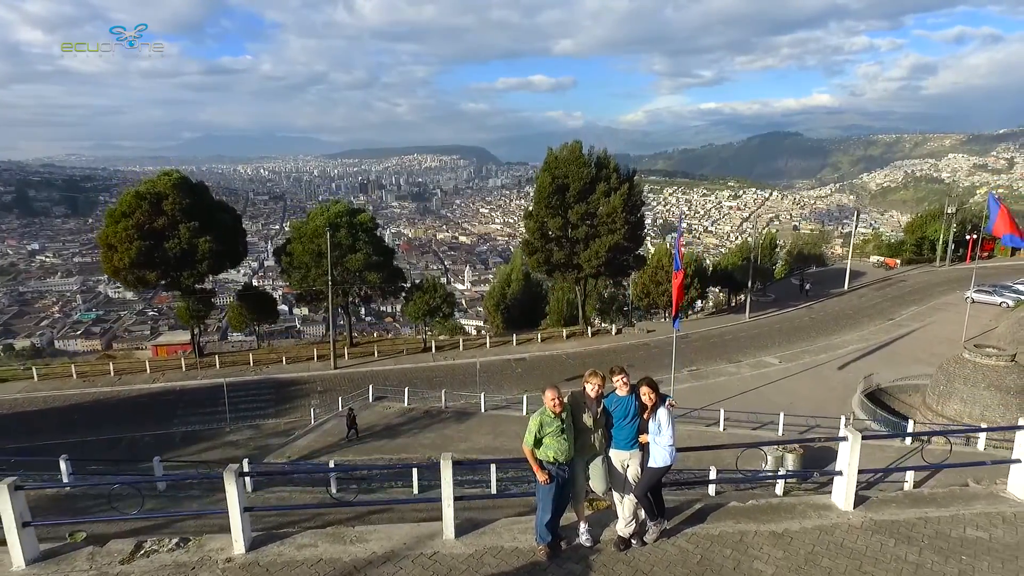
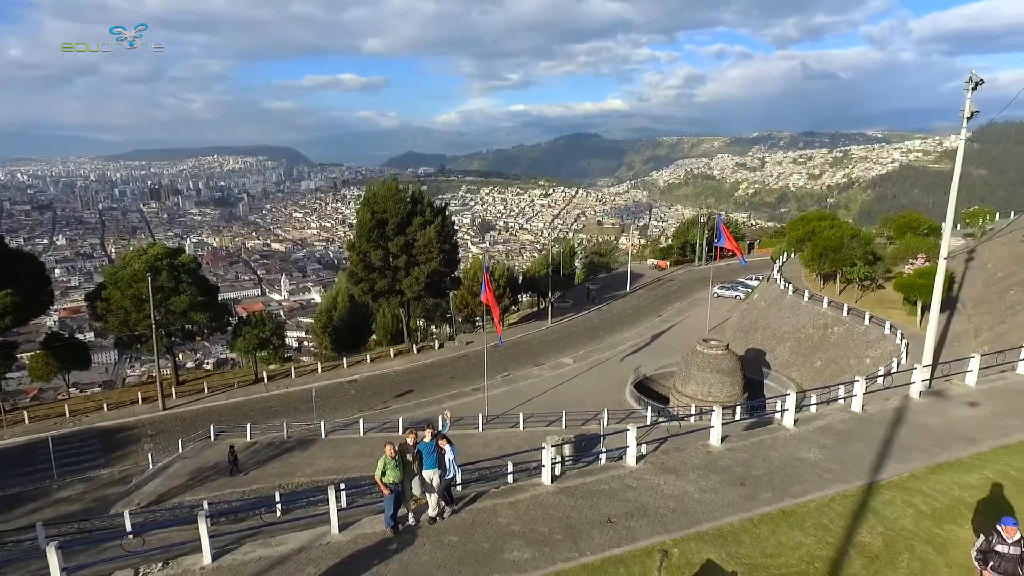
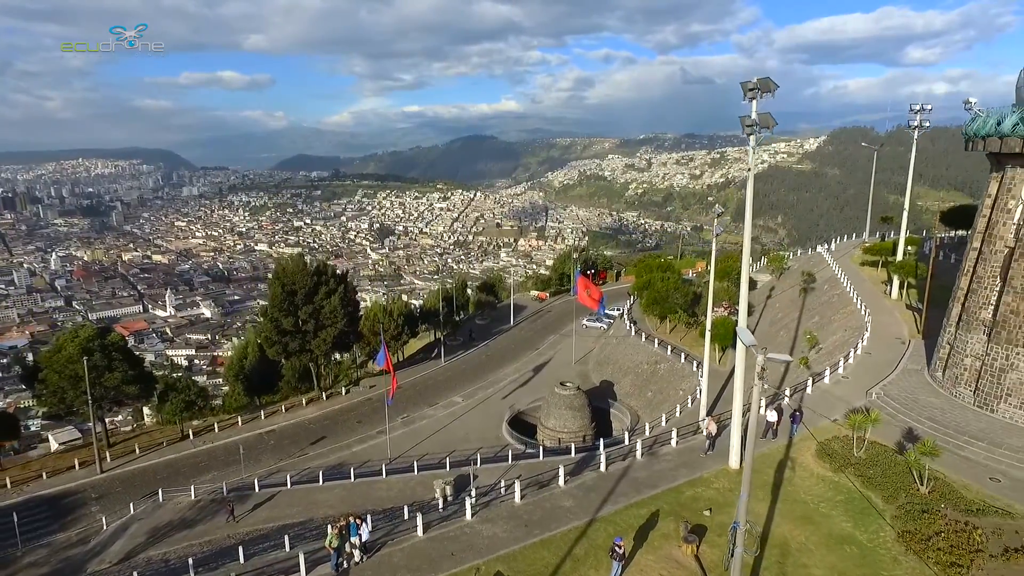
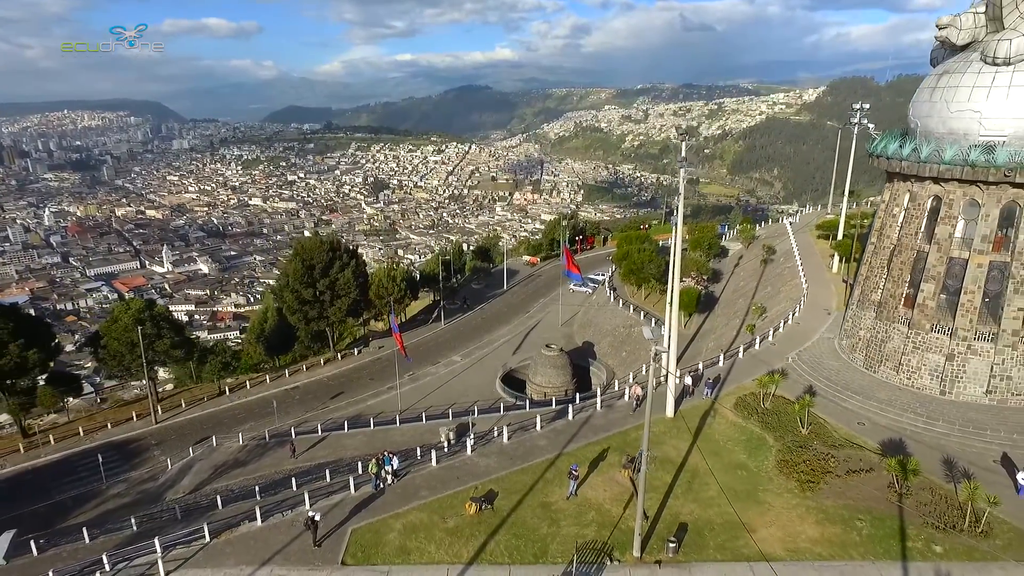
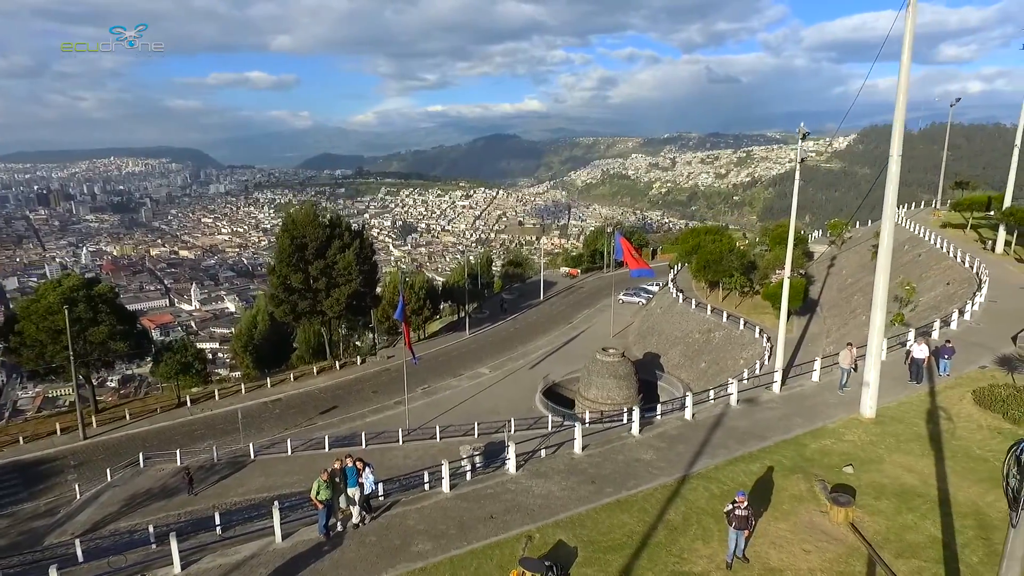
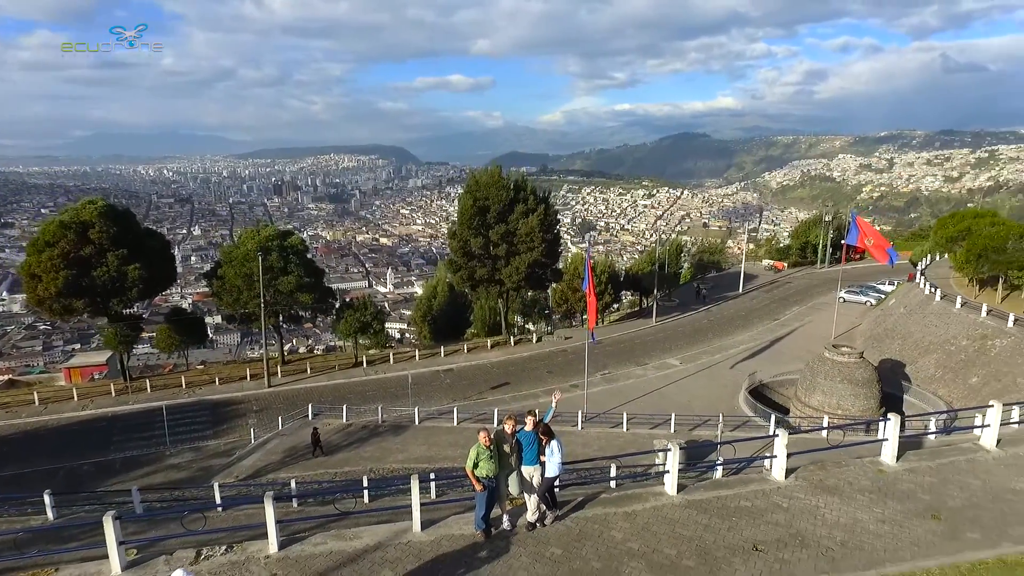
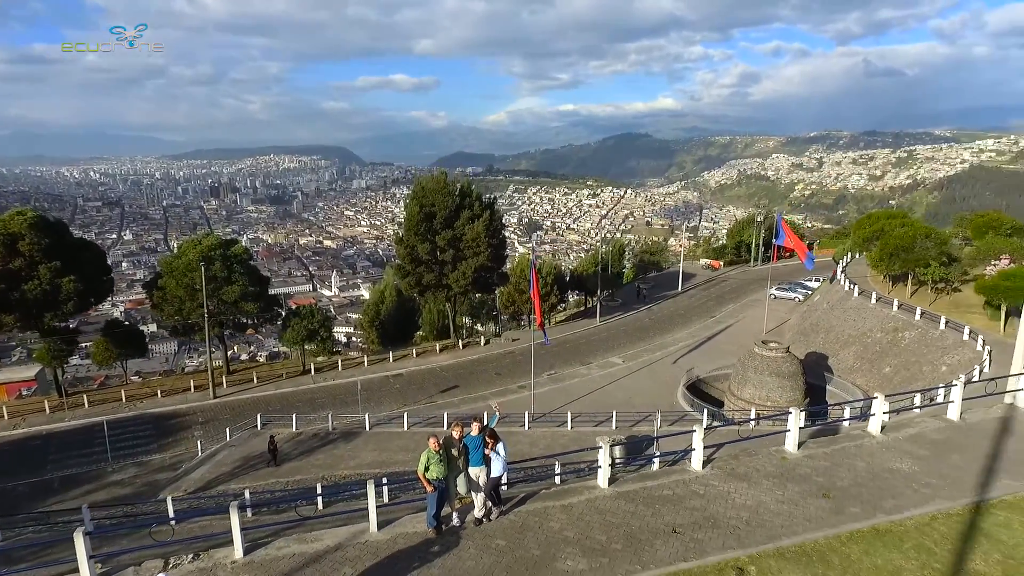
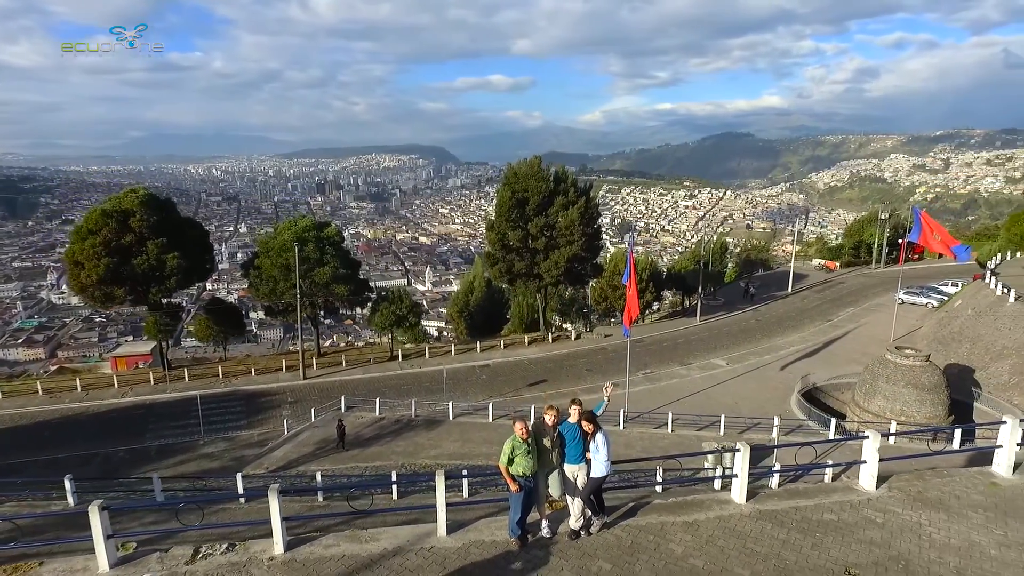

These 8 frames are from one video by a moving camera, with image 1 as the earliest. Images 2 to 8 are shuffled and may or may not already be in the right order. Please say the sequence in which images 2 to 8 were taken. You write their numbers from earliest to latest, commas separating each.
8, 6, 7, 2, 5, 3, 4
